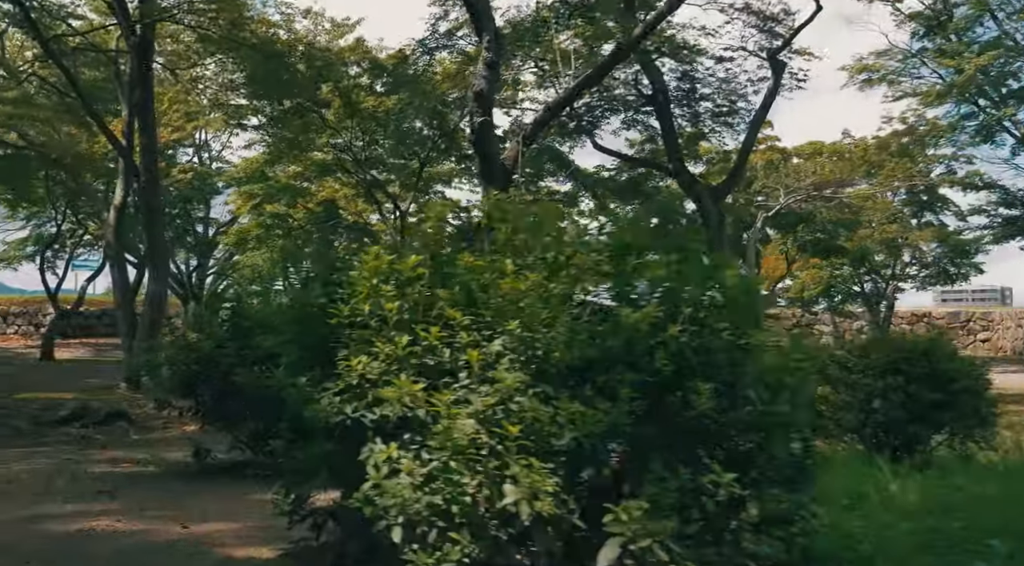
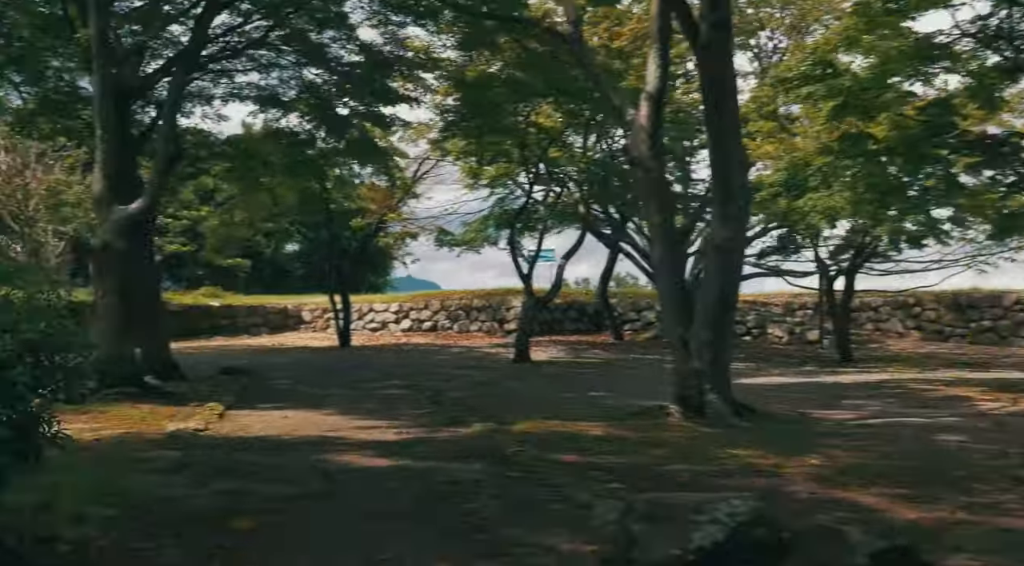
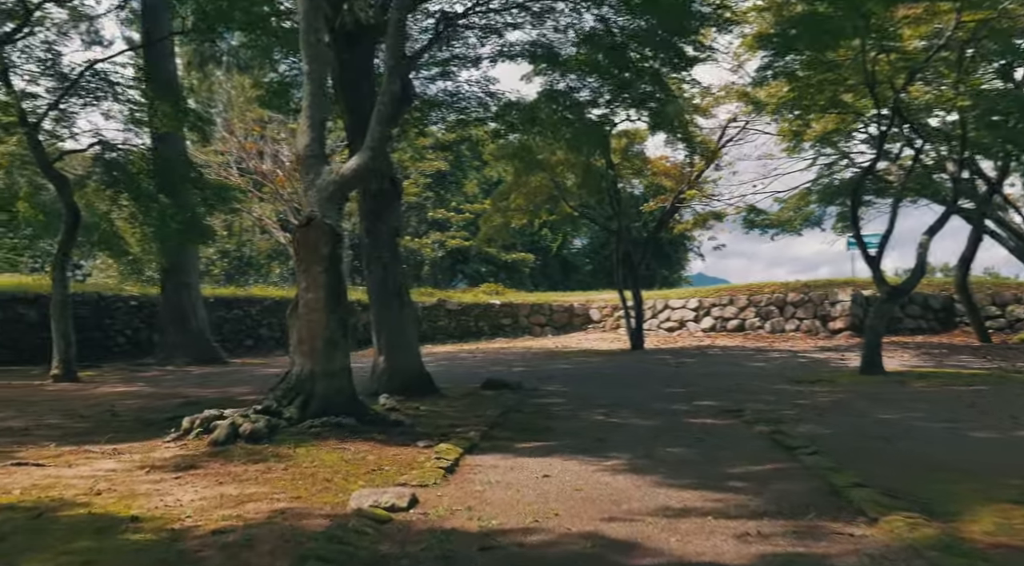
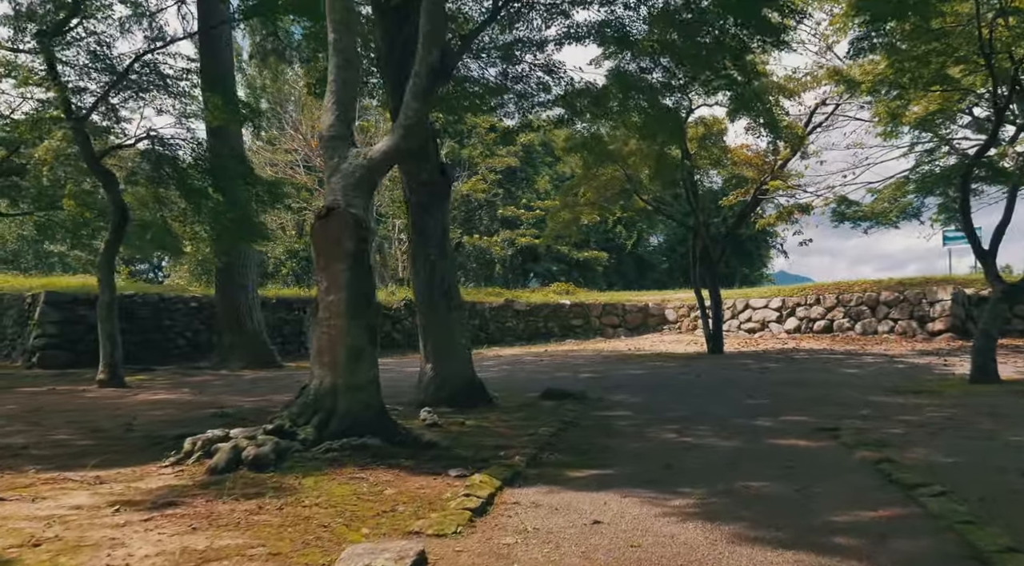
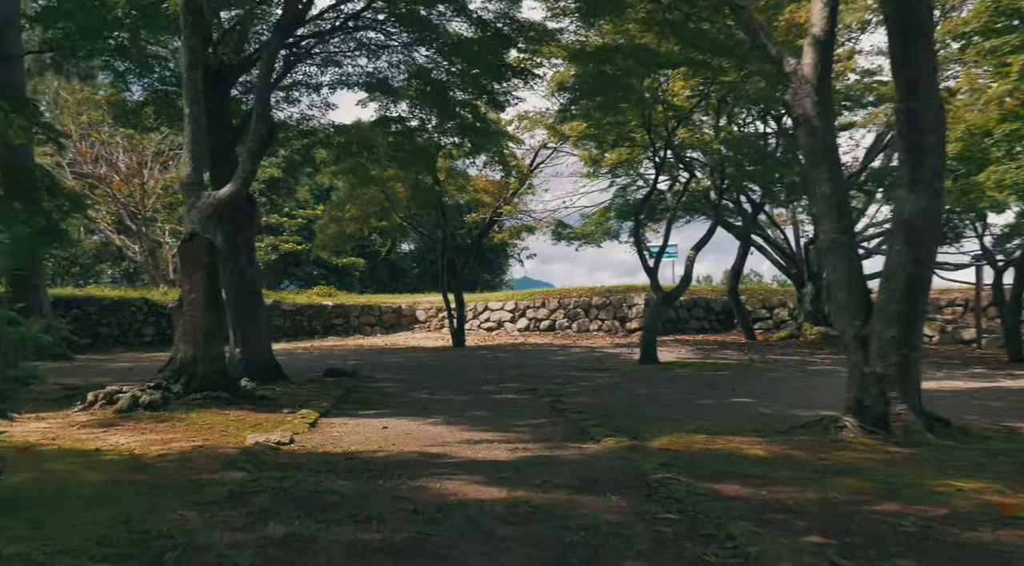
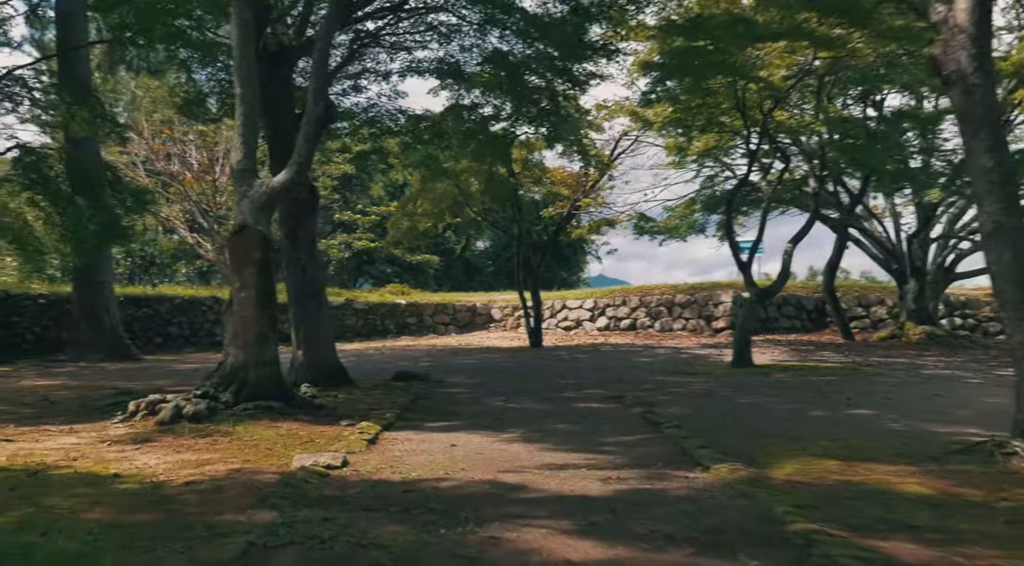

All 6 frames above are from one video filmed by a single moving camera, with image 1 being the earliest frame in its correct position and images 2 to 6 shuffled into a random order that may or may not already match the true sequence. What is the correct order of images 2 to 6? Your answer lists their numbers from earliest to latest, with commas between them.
2, 5, 6, 3, 4
